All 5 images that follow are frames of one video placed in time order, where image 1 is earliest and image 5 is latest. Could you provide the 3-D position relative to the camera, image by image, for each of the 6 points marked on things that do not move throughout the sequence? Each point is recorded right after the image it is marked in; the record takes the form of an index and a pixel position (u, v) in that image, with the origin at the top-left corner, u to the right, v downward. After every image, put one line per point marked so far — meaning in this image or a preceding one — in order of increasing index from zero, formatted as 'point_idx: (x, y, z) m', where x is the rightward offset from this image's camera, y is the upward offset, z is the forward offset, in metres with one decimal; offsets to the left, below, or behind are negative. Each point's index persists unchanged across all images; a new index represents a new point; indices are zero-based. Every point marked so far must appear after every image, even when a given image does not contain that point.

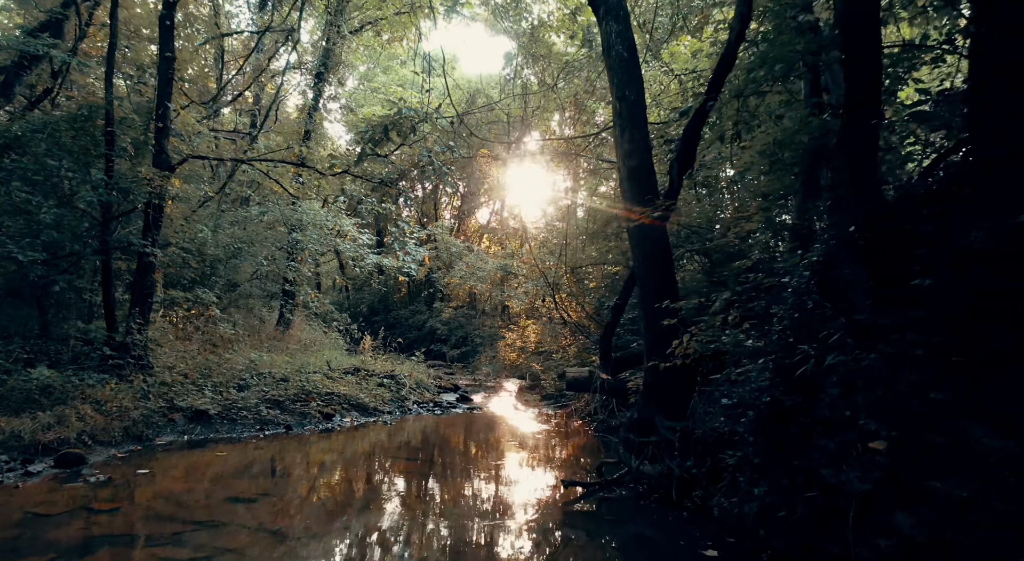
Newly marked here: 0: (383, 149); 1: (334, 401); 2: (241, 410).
0: (-2.4, +2.4, +12.2) m
1: (-3.3, -2.2, +12.0) m
2: (-4.3, -2.0, +10.4) m
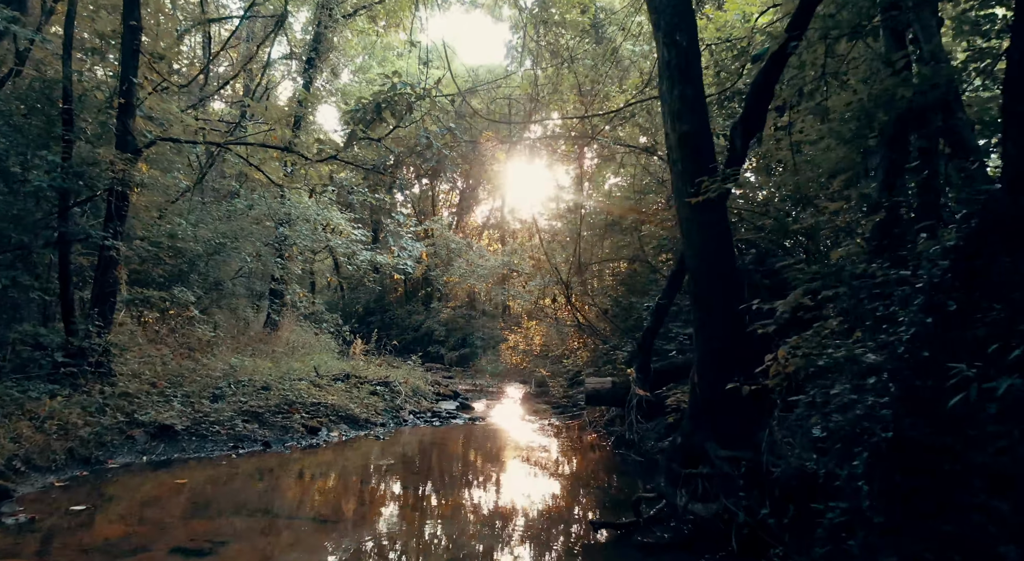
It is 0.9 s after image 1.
0: (-2.3, +2.4, +11.0) m
1: (-3.2, -2.2, +10.8) m
2: (-4.2, -2.0, +9.2) m
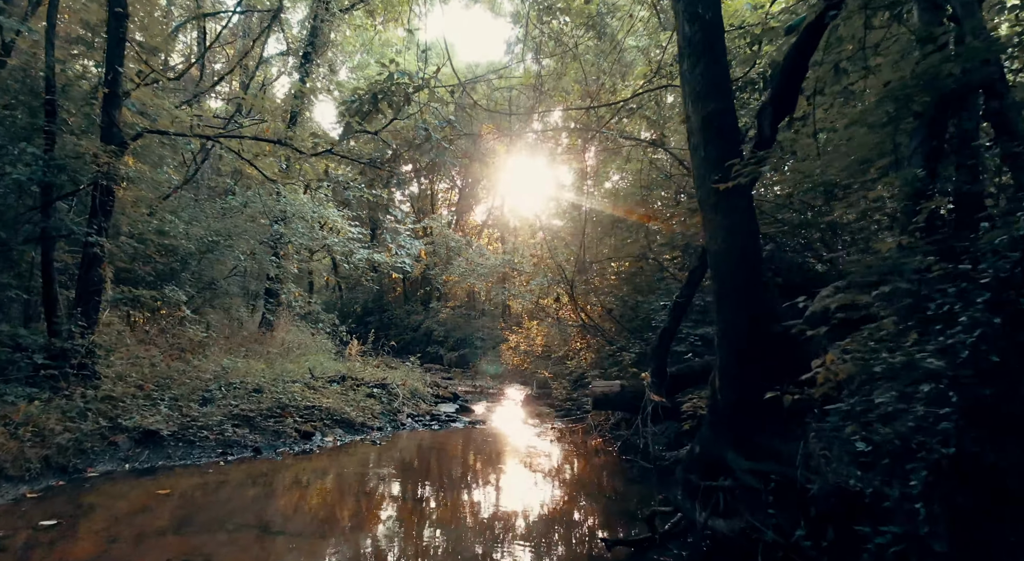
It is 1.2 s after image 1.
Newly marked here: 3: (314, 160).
0: (-2.2, +2.5, +10.6) m
1: (-3.1, -2.1, +10.4) m
2: (-4.1, -2.0, +8.8) m
3: (-3.6, +2.2, +12.2) m
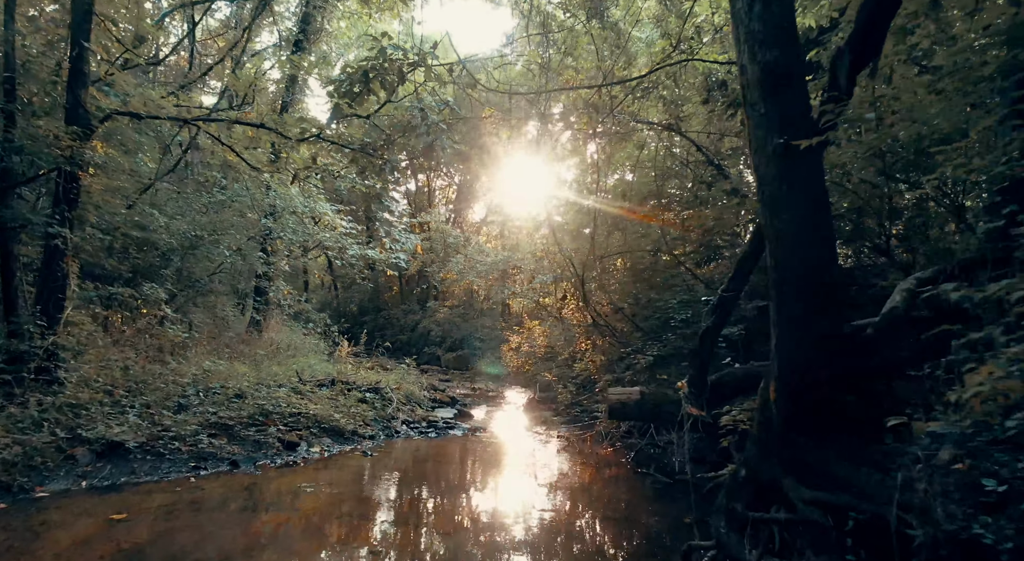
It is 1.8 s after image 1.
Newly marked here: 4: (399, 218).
0: (-2.2, +2.5, +9.7) m
1: (-3.1, -2.1, +9.6) m
2: (-4.1, -1.9, +8.0) m
3: (-3.6, +2.3, +11.3) m
4: (-2.5, +1.4, +14.5) m
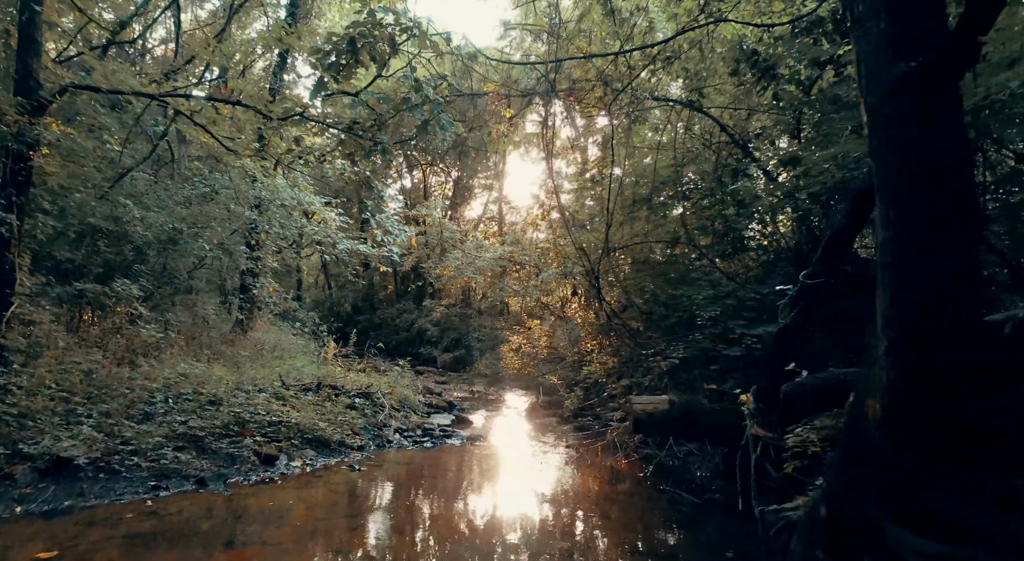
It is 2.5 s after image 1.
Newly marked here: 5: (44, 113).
0: (-2.1, +2.6, +8.8) m
1: (-3.0, -2.0, +8.6) m
2: (-4.0, -1.8, +7.0) m
3: (-3.5, +2.3, +10.4) m
4: (-2.4, +1.4, +13.5) m
5: (-5.5, +2.0, +7.8) m
